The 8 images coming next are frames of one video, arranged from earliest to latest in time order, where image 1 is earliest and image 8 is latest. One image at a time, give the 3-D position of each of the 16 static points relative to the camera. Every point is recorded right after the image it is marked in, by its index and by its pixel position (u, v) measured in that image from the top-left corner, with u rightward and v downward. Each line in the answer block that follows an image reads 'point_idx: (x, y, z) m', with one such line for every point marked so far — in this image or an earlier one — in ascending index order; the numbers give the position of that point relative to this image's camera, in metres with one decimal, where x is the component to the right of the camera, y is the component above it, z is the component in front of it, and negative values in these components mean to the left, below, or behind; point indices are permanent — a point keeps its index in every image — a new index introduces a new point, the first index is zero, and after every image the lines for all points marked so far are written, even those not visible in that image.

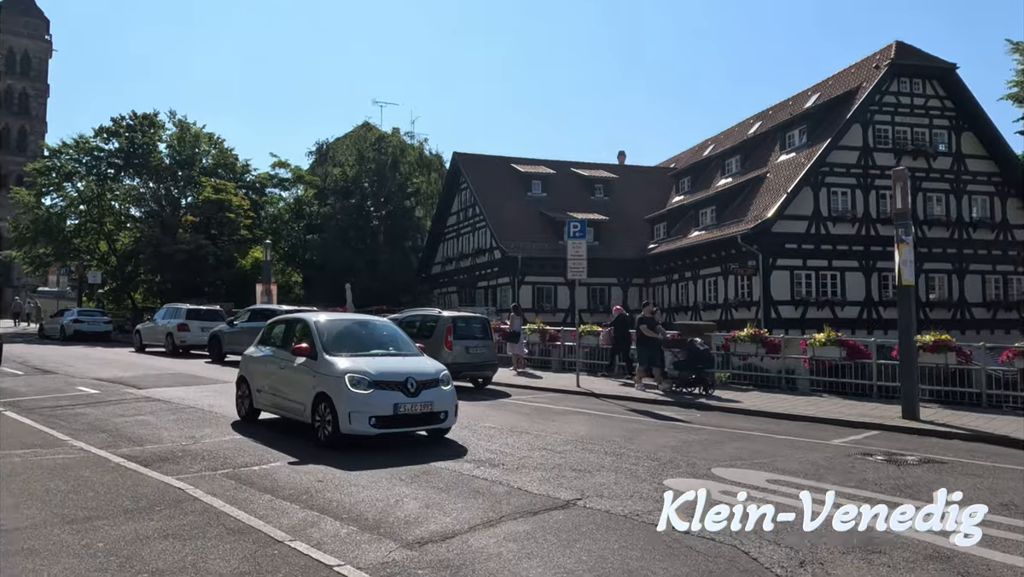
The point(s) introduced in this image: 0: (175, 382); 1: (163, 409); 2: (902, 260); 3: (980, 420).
0: (-7.5, -2.1, +16.5) m
1: (-5.7, -2.0, +12.0) m
2: (+6.6, +0.5, +12.4) m
3: (+7.9, -2.2, +12.5) m
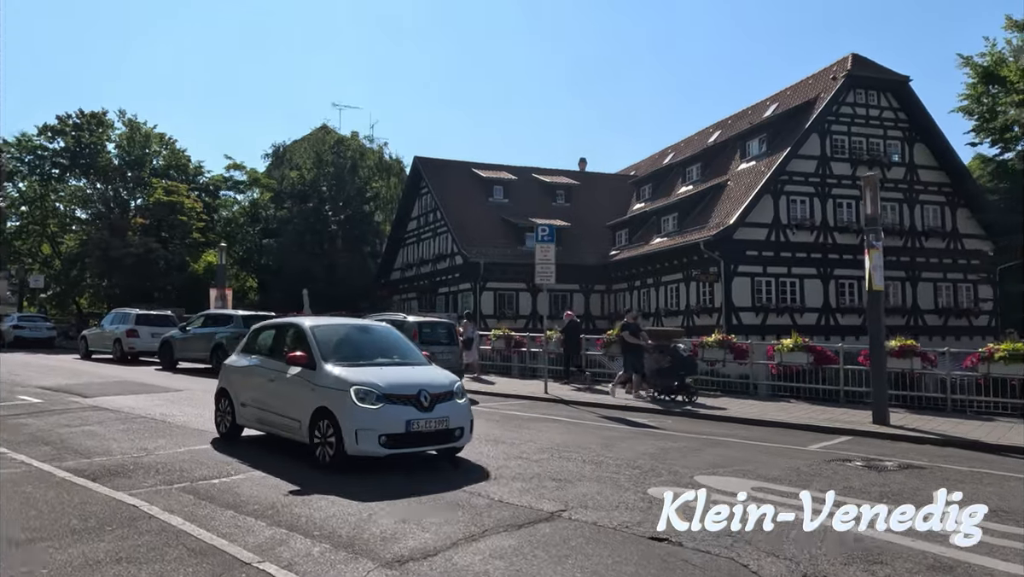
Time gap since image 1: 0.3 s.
0: (-8.2, -2.2, +15.7) m
1: (-6.1, -2.0, +11.3) m
2: (+6.1, +0.4, +12.4) m
3: (+7.4, -2.3, +12.6) m
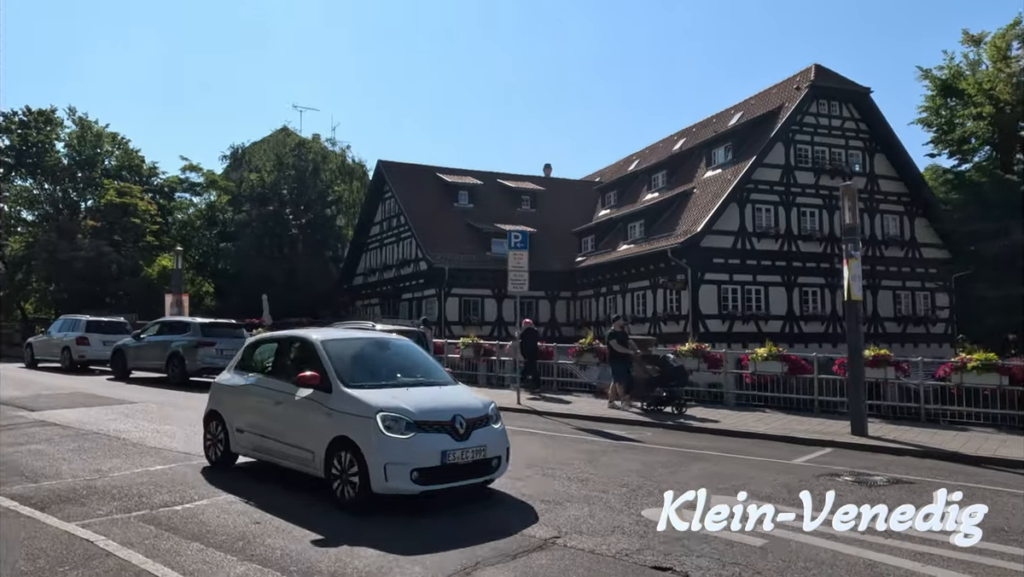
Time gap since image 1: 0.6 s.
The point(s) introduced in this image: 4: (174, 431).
0: (-8.8, -2.3, +14.8) m
1: (-6.4, -2.1, +10.6) m
2: (+5.7, +0.2, +12.4) m
3: (+7.0, -2.5, +12.6) m
4: (-5.1, -2.2, +11.3) m
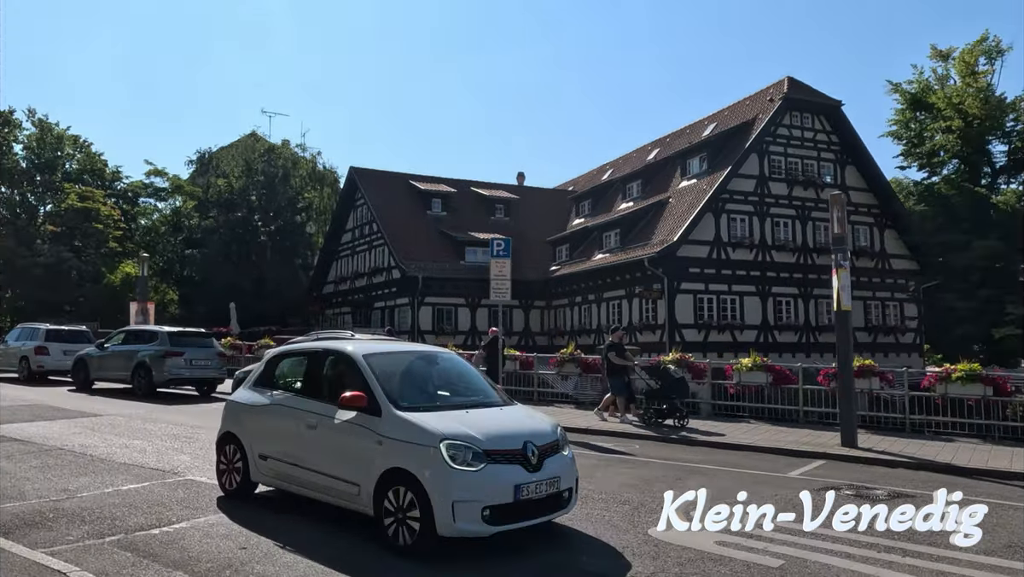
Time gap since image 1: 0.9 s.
0: (-9.1, -2.4, +14.1) m
1: (-6.6, -2.2, +9.9) m
2: (+5.5, +0.1, +12.3) m
3: (+6.8, -2.7, +12.5) m
4: (-5.3, -2.3, +10.8) m
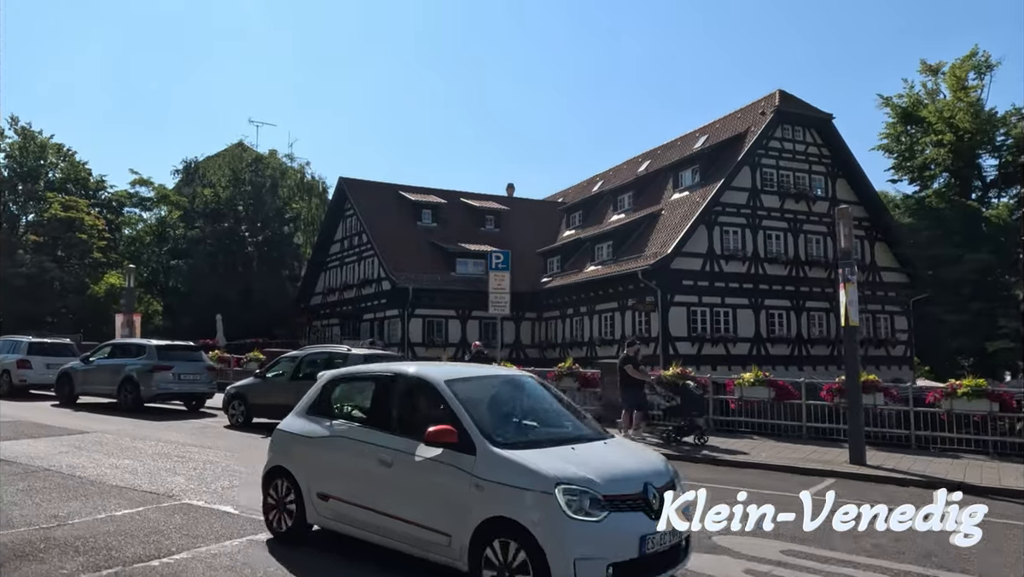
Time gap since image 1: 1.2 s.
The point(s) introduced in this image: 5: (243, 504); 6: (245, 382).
0: (-9.1, -2.7, +13.6) m
1: (-6.5, -2.4, +9.5) m
2: (+5.5, -0.2, +12.1) m
3: (+6.8, -2.9, +12.3) m
4: (-5.2, -2.5, +10.4) m
5: (-3.0, -2.4, +8.3) m
6: (-5.8, -2.0, +15.9) m
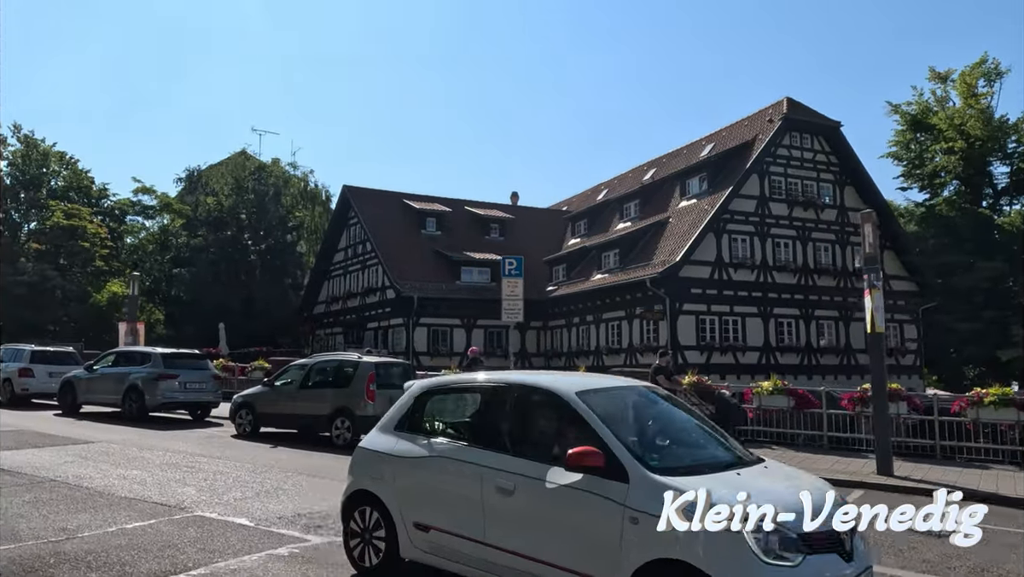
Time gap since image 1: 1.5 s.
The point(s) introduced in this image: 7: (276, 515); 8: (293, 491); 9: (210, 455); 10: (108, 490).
0: (-8.8, -2.8, +13.3) m
1: (-6.2, -2.4, +9.2) m
2: (+5.8, -0.3, +11.8) m
3: (+7.1, -3.0, +12.0) m
4: (-5.0, -2.6, +10.0) m
5: (-2.8, -2.5, +8.0) m
6: (-5.5, -2.2, +15.6) m
7: (-2.6, -2.5, +8.0) m
8: (-2.8, -2.6, +9.5) m
9: (-5.1, -2.8, +12.3) m
10: (-5.0, -2.5, +9.2) m
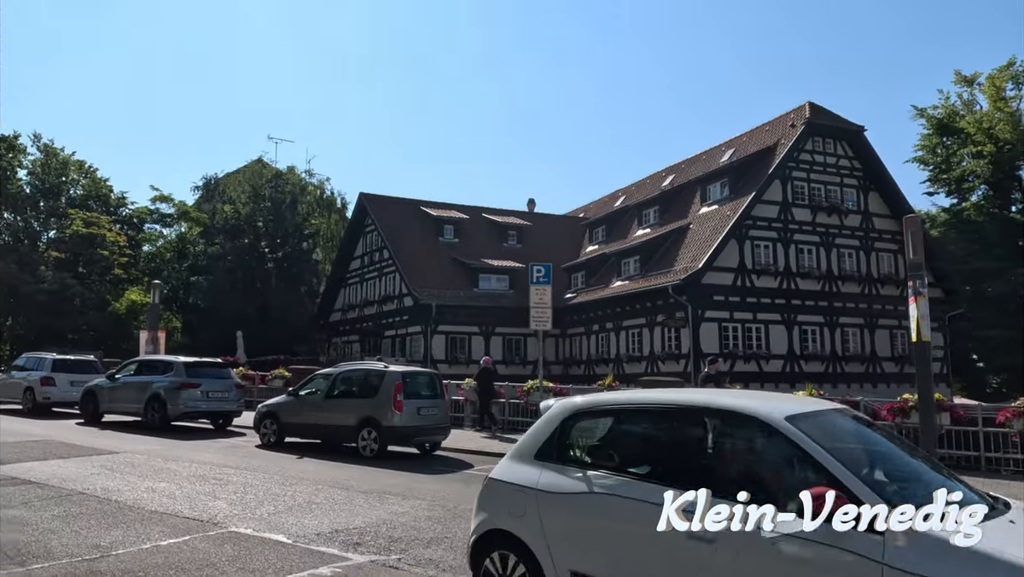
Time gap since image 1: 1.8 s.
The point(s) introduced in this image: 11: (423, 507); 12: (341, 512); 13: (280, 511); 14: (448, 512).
0: (-8.3, -2.9, +13.1) m
1: (-5.7, -2.6, +9.0) m
2: (+6.3, -0.4, +11.5) m
3: (+7.6, -3.1, +11.6) m
4: (-4.5, -2.7, +9.8) m
5: (-2.3, -2.6, +7.7) m
6: (-4.9, -2.3, +15.4) m
7: (-2.1, -2.6, +7.8) m
8: (-2.3, -2.7, +9.2) m
9: (-4.5, -2.9, +12.1) m
10: (-4.5, -2.6, +8.9) m
11: (-1.1, -2.7, +9.1) m
12: (-2.0, -2.7, +8.8) m
13: (-2.7, -2.6, +8.8) m
14: (-0.8, -2.7, +8.9) m
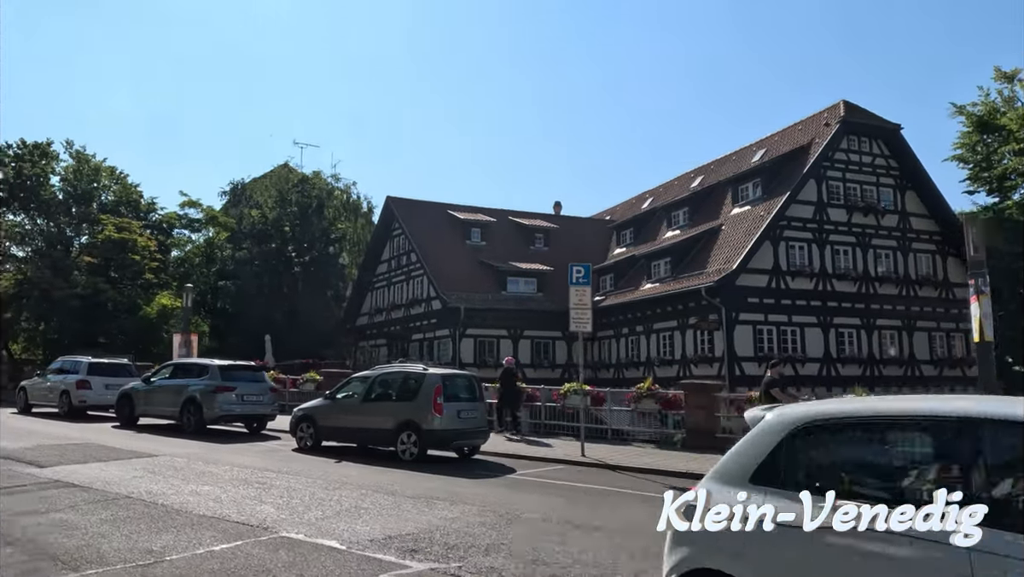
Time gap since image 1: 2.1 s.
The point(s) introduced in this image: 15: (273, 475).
0: (-7.5, -3.0, +13.0) m
1: (-5.1, -2.6, +8.8) m
2: (+7.0, -0.4, +11.0) m
3: (+8.3, -3.1, +11.1) m
4: (-3.8, -2.7, +9.6) m
5: (-1.7, -2.5, +7.5) m
6: (-4.1, -2.4, +15.2) m
7: (-1.5, -2.5, +7.6) m
8: (-1.7, -2.7, +9.0) m
9: (-3.8, -2.9, +12.0) m
10: (-3.9, -2.6, +8.8) m
11: (-0.5, -2.7, +8.8) m
12: (-1.4, -2.6, +8.6) m
13: (-2.1, -2.6, +8.6) m
14: (-0.2, -2.7, +8.6) m
15: (-3.7, -2.9, +11.3) m
